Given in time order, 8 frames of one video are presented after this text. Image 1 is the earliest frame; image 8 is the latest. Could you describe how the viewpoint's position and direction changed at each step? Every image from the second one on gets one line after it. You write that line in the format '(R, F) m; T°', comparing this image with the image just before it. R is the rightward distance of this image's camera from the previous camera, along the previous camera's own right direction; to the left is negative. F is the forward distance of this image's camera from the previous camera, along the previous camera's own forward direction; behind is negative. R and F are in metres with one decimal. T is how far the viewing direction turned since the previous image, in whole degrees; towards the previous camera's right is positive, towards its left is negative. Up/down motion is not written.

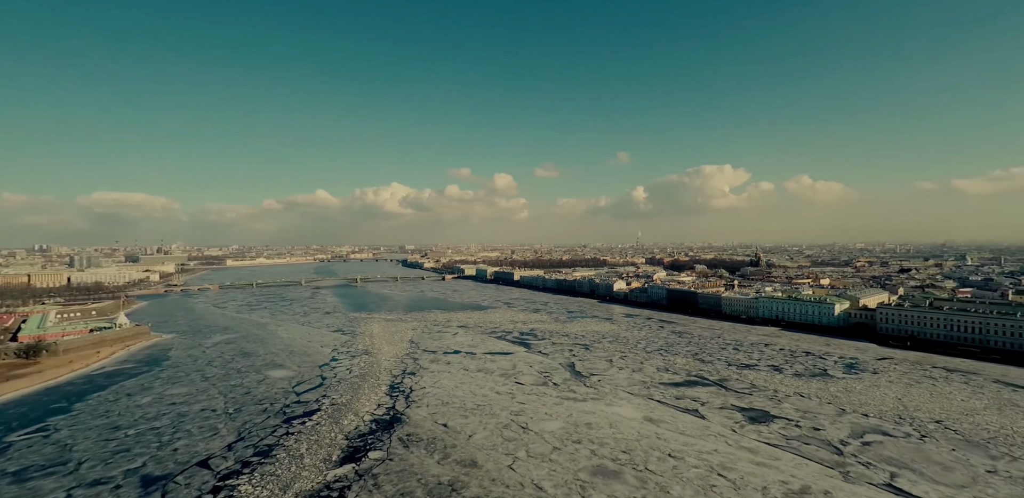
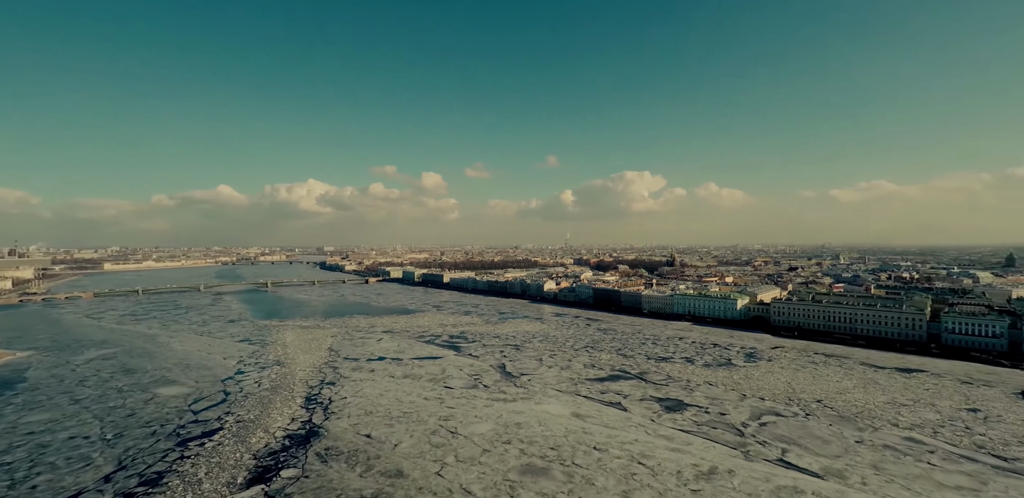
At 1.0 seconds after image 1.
(0.0, -0.5) m; +8°
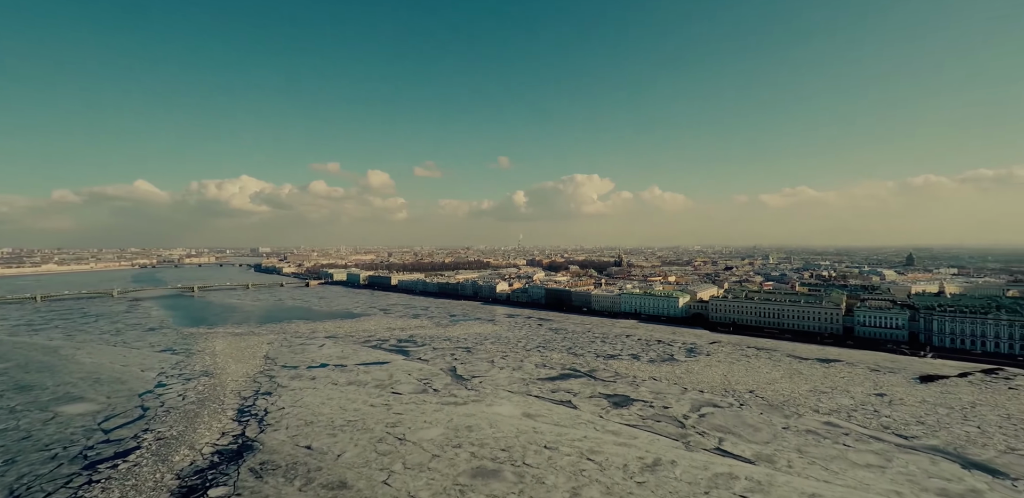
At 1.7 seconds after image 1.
(0.0, -0.4) m; +6°
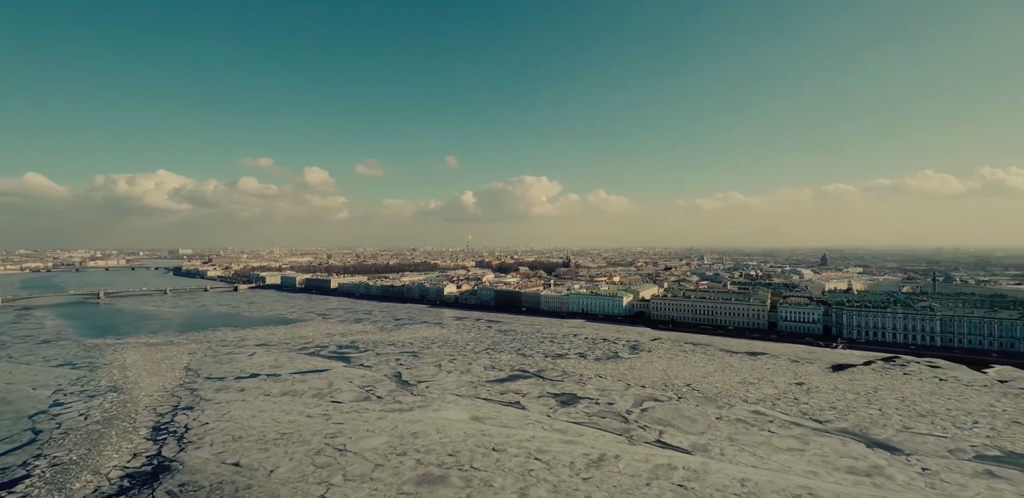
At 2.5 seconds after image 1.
(0.0, -0.4) m; +6°
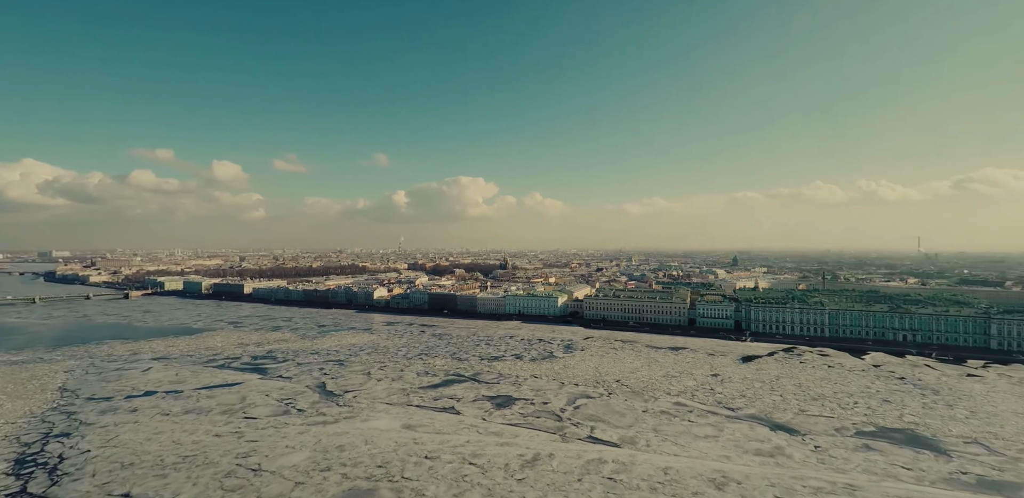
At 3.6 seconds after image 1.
(+0.1, -0.4) m; +7°
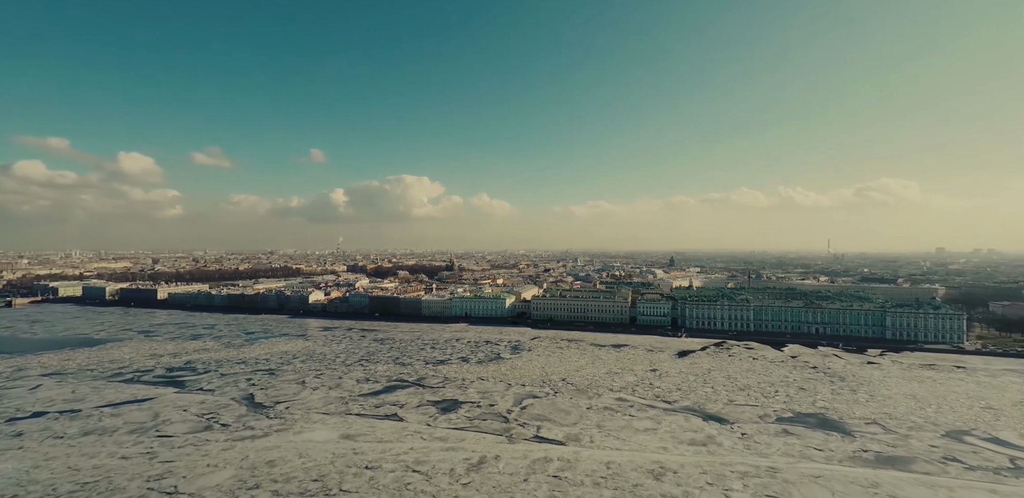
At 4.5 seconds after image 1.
(0.0, -0.3) m; +6°
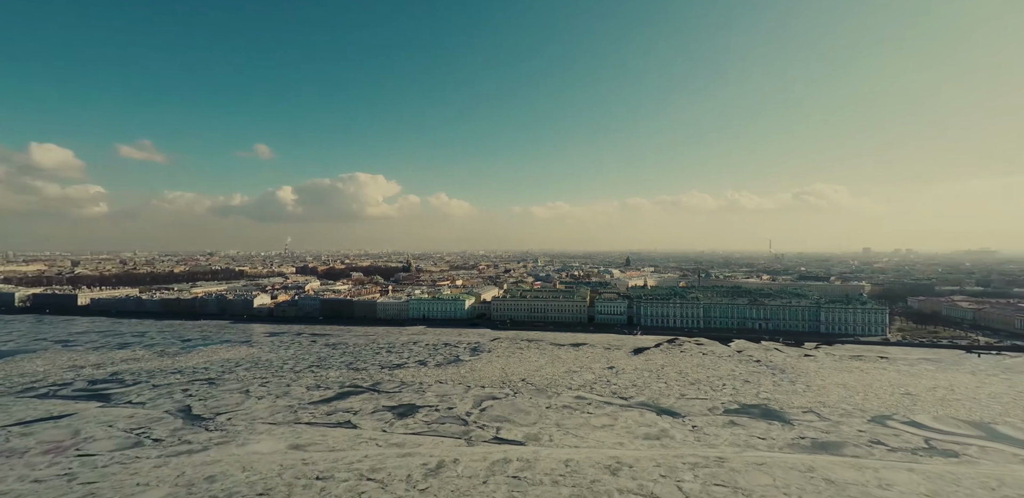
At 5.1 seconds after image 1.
(0.0, -0.2) m; +5°
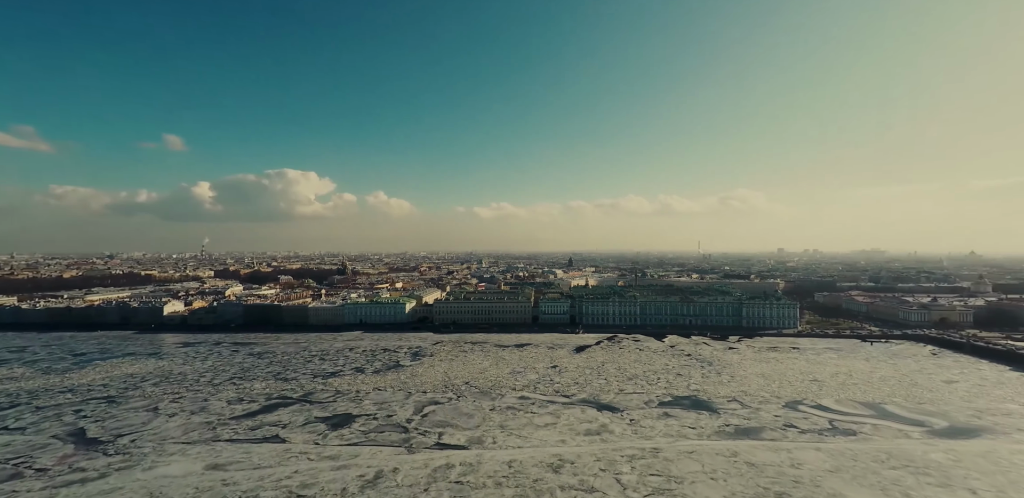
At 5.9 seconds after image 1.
(-0.4, 0.0) m; +8°
